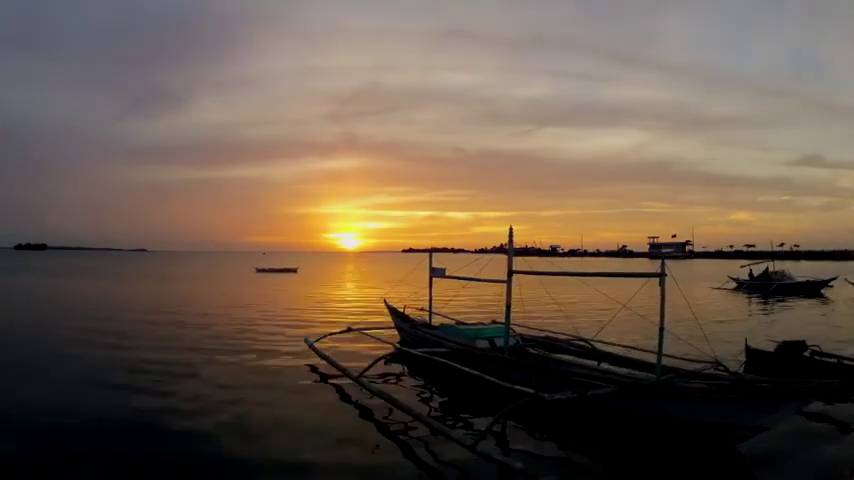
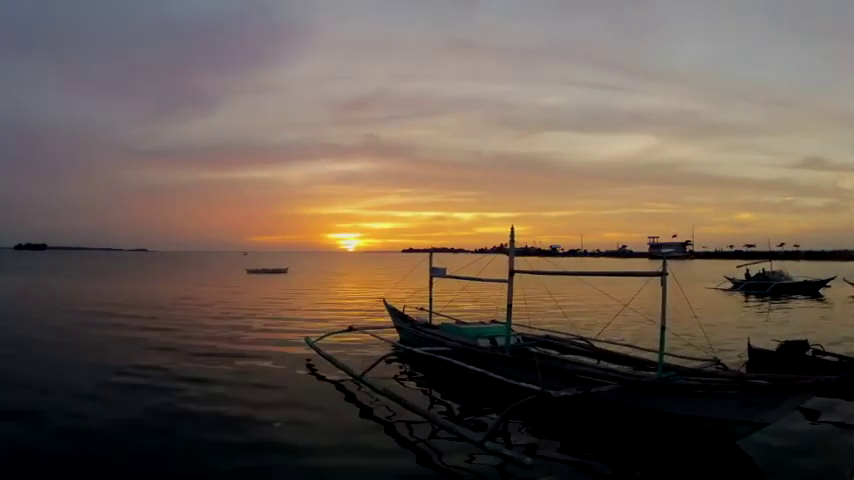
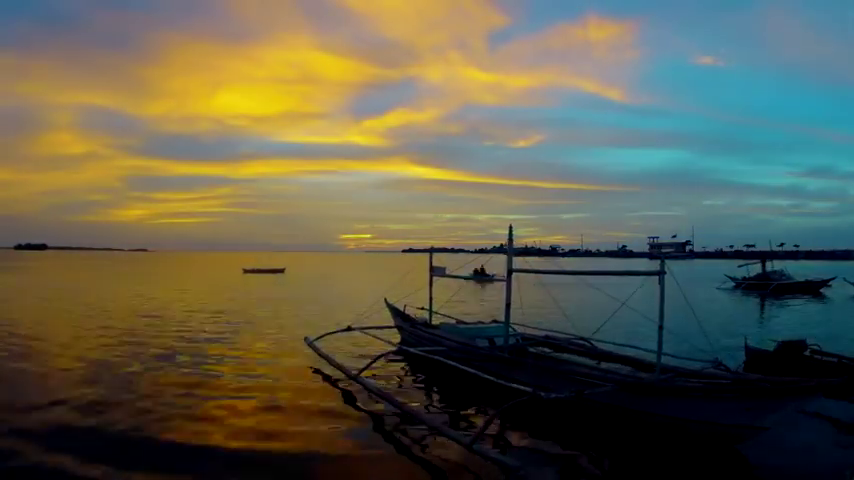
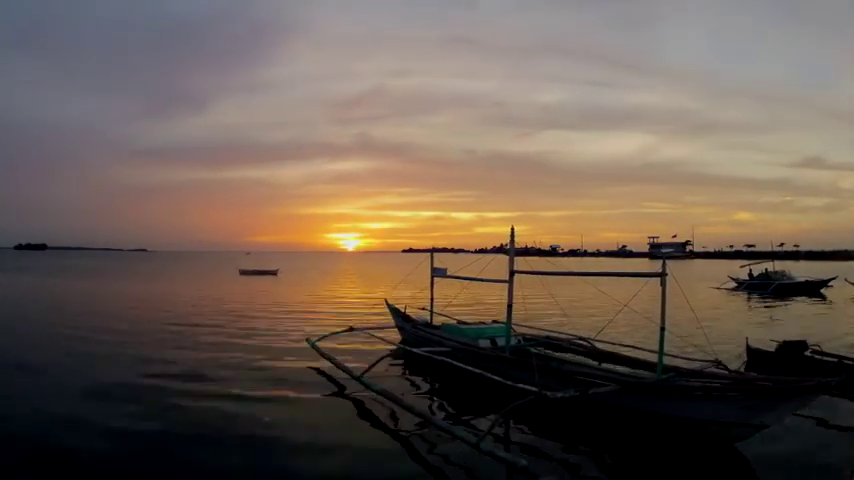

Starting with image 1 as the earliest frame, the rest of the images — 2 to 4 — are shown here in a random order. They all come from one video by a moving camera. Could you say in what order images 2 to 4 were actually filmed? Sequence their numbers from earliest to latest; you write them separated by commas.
4, 2, 3
